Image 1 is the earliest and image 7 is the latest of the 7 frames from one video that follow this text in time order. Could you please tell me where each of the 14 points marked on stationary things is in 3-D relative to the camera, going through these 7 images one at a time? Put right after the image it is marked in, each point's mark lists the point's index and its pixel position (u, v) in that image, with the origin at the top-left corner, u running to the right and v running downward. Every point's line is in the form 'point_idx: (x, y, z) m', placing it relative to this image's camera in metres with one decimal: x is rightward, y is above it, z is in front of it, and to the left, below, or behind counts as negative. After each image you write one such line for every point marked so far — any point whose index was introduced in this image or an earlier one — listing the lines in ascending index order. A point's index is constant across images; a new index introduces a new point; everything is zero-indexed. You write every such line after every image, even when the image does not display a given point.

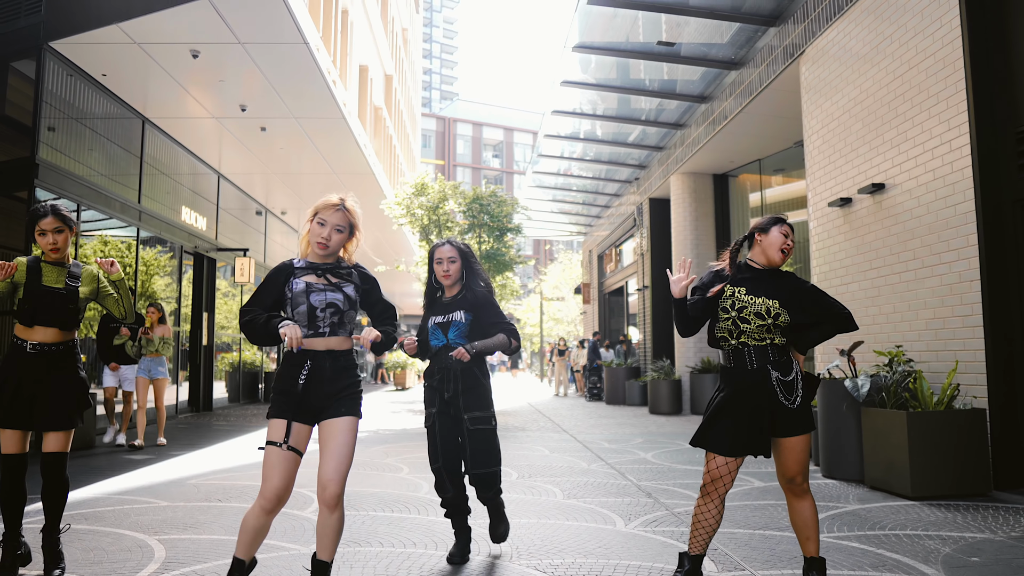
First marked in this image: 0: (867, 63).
0: (+3.0, +1.9, +7.6) m
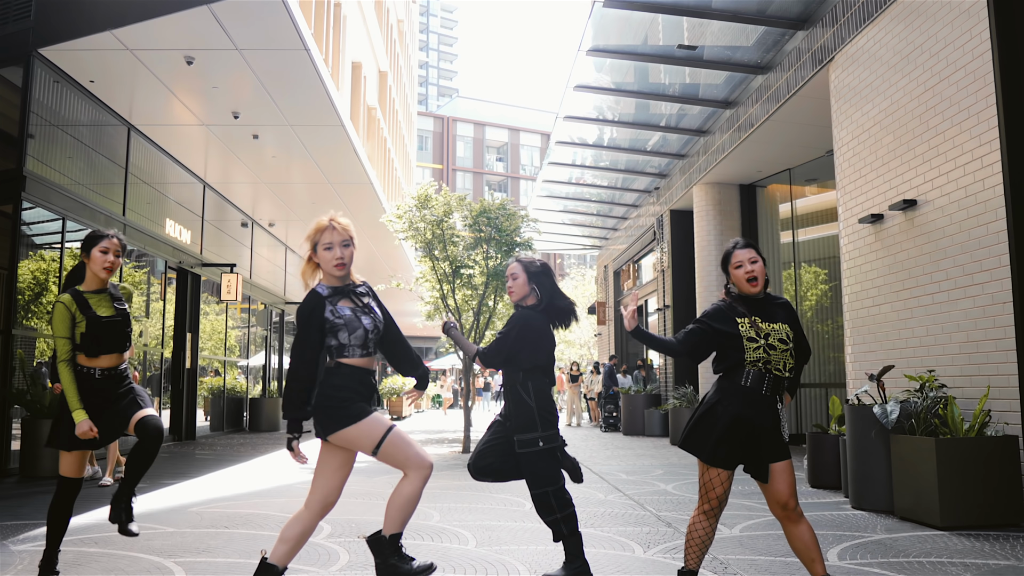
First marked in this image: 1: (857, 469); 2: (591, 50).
0: (+3.1, +1.7, +7.5) m
1: (+2.4, -1.2, +6.3) m
2: (+0.8, +2.6, +10.1) m
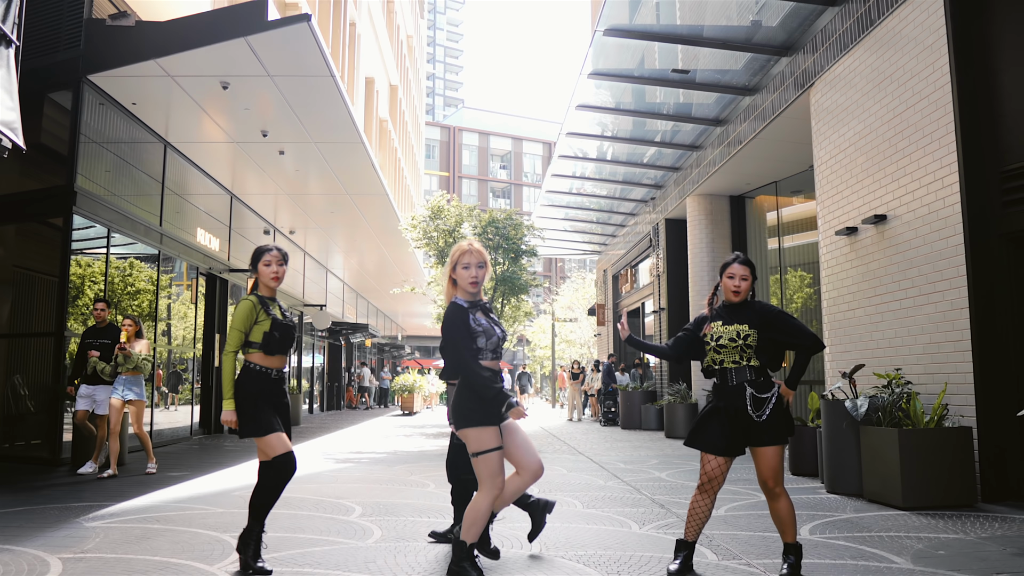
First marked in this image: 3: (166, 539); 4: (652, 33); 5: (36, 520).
0: (+3.2, +1.7, +8.2) m
1: (+2.4, -1.3, +7.0) m
2: (+0.9, +2.5, +10.8) m
3: (-2.0, -1.5, +5.3) m
4: (+1.5, +2.7, +9.6) m
5: (-3.1, -1.5, +6.0) m
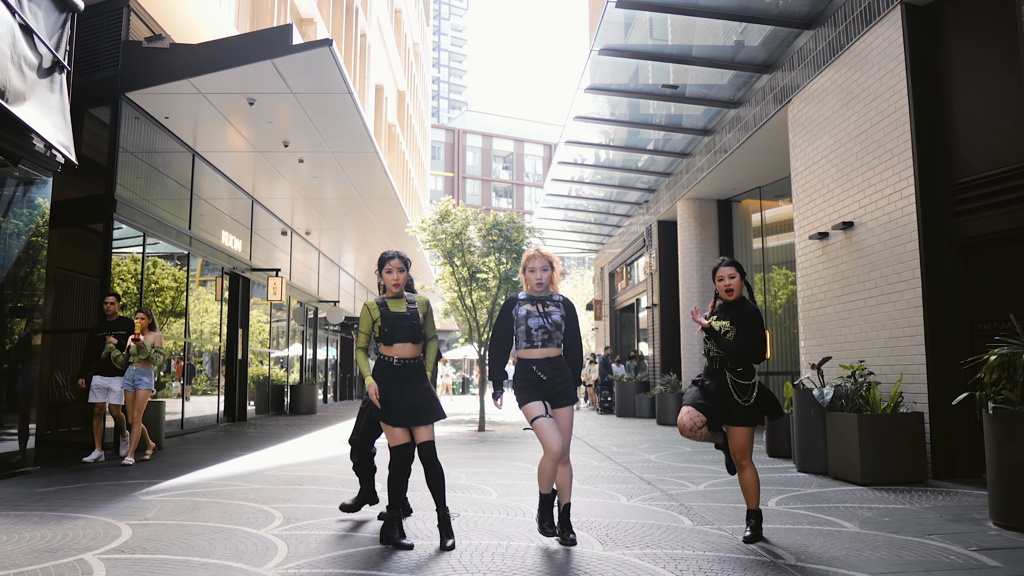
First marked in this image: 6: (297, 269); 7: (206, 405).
0: (+3.2, +1.7, +9.0) m
1: (+2.5, -1.3, +7.8) m
2: (+1.0, +2.5, +11.6) m
3: (-2.0, -1.5, +6.2) m
4: (+1.5, +2.7, +10.4) m
5: (-3.1, -1.5, +6.8) m
6: (-4.6, +0.4, +19.7) m
7: (-4.6, -1.8, +13.8) m
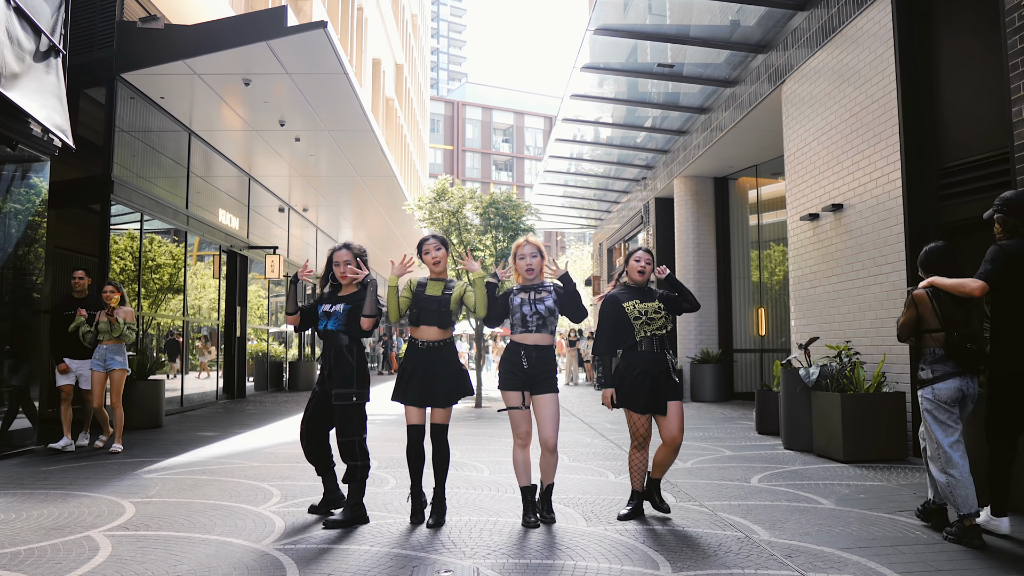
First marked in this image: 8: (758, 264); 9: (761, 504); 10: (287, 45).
0: (+3.1, +1.9, +9.0) m
1: (+2.4, -1.1, +8.0) m
2: (+0.9, +2.8, +11.7) m
3: (-2.1, -1.4, +6.3) m
4: (+1.4, +2.9, +10.5) m
5: (-3.1, -1.4, +7.0) m
6: (-4.7, +0.9, +19.8) m
7: (-4.7, -1.4, +14.0) m
8: (+3.9, +0.4, +14.2) m
9: (+1.6, -1.4, +5.8) m
10: (-2.3, +2.5, +9.5) m
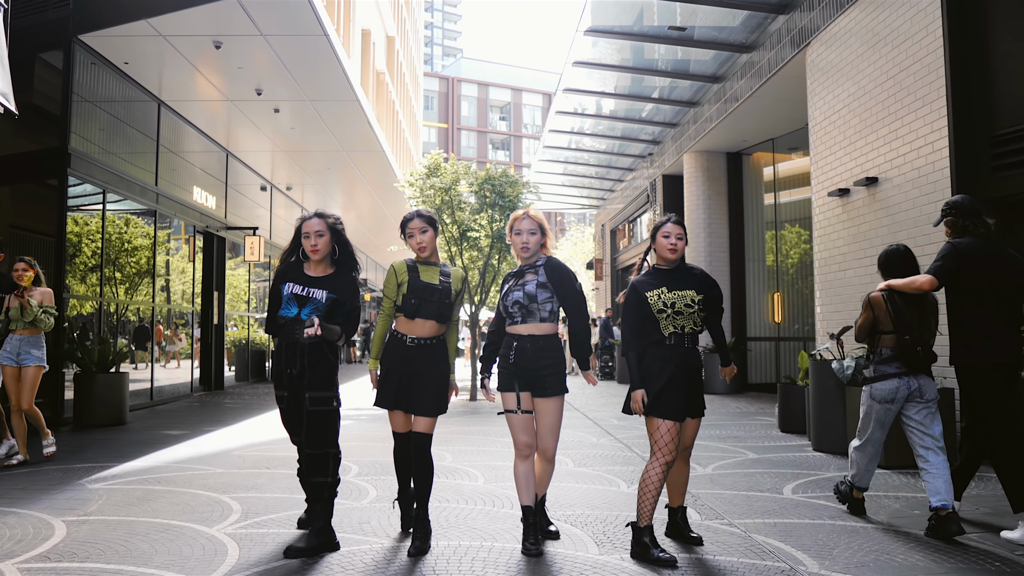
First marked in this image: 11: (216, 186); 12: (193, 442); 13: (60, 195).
0: (+3.1, +2.0, +8.1) m
1: (+2.4, -1.0, +7.2) m
2: (+0.9, +3.0, +10.8) m
3: (-2.1, -1.3, +5.5) m
4: (+1.4, +3.1, +9.6) m
5: (-3.1, -1.3, +6.1) m
6: (-4.8, +1.3, +18.8) m
7: (-4.7, -1.2, +13.1) m
8: (+3.8, +0.6, +13.4) m
9: (+1.6, -1.3, +4.9) m
10: (-2.4, +2.7, +8.6) m
11: (-4.7, +1.6, +14.5) m
12: (-2.8, -1.3, +7.9) m
13: (-4.6, +0.9, +9.4) m
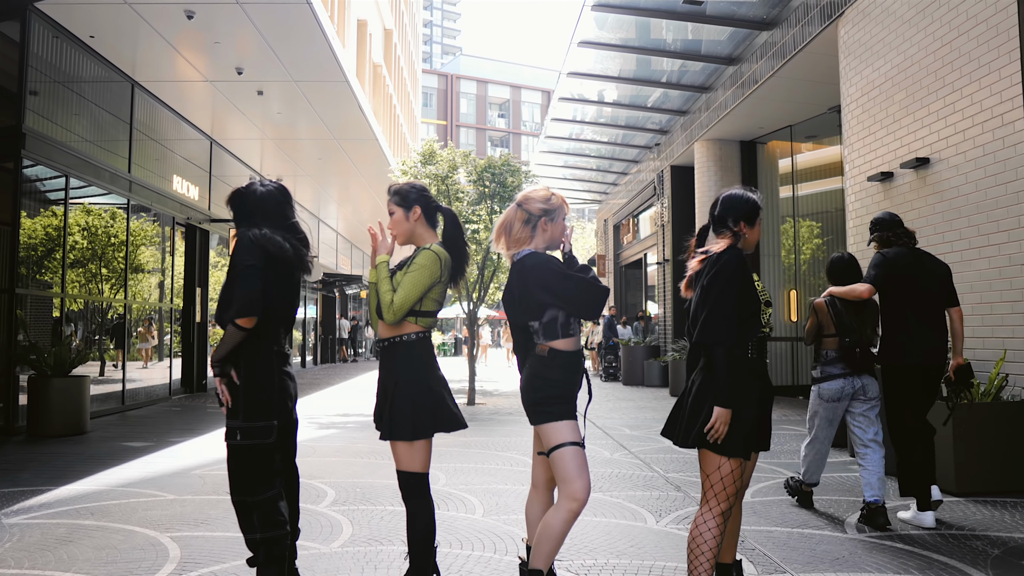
0: (+3.1, +2.1, +7.2) m
1: (+2.4, -1.0, +6.2) m
2: (+0.9, +3.1, +9.8) m
3: (-2.0, -1.2, +4.6) m
4: (+1.4, +3.1, +8.6) m
5: (-3.1, -1.2, +5.2) m
6: (-4.7, +1.3, +17.9) m
7: (-4.7, -1.1, +12.2) m
8: (+3.9, +0.7, +12.4) m
9: (+1.6, -1.2, +4.0) m
10: (-2.3, +2.7, +7.7) m
11: (-4.6, +1.7, +13.6) m
12: (-2.7, -1.3, +7.0) m
13: (-4.6, +1.0, +8.5) m
